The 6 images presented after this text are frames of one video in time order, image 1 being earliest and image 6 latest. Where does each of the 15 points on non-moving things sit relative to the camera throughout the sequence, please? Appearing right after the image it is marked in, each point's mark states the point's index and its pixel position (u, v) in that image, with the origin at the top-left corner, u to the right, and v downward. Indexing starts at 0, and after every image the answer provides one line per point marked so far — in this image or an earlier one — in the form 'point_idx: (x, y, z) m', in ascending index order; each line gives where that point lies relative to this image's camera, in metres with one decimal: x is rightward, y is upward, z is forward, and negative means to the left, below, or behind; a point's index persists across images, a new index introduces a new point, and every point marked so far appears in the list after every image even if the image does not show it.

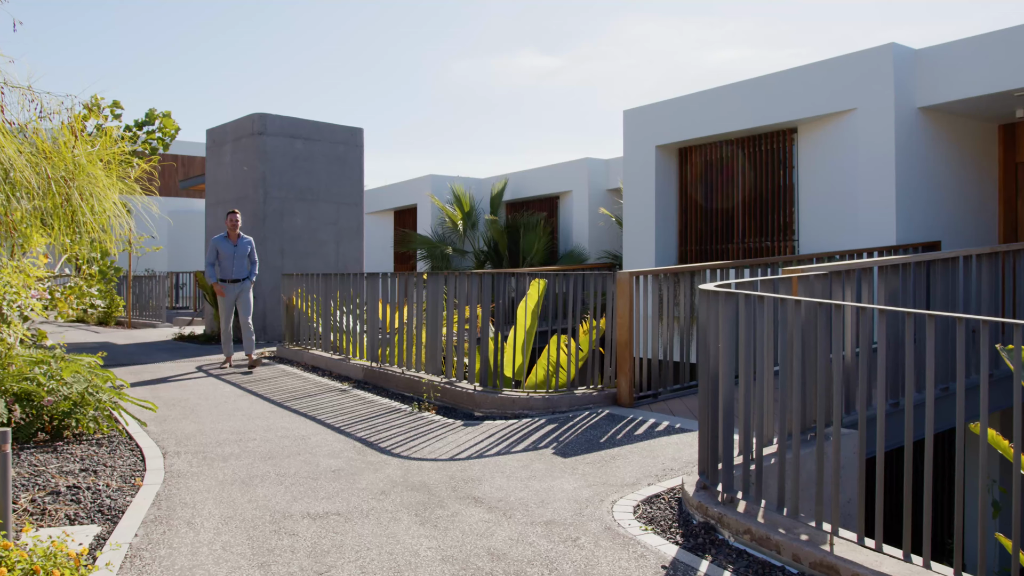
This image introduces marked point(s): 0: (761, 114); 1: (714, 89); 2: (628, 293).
0: (+2.7, +1.9, +9.7) m
1: (+2.3, +2.2, +10.2) m
2: (+0.7, 0.0, +5.8) m
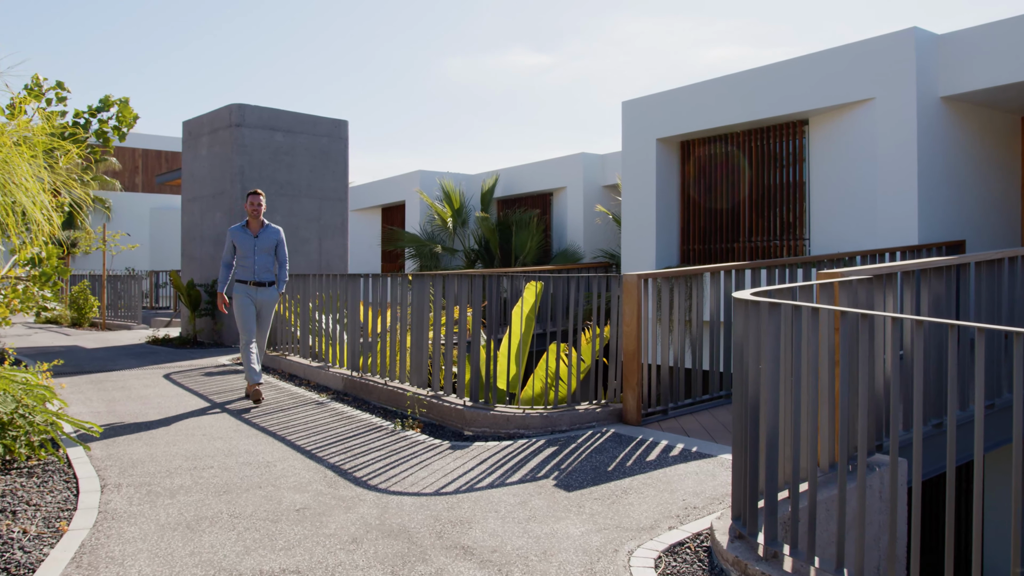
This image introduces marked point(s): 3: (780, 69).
0: (+2.6, +1.8, +9.1) m
1: (+2.2, +2.2, +9.7) m
2: (+0.7, -0.1, +5.2) m
3: (+2.7, +2.2, +9.0) m
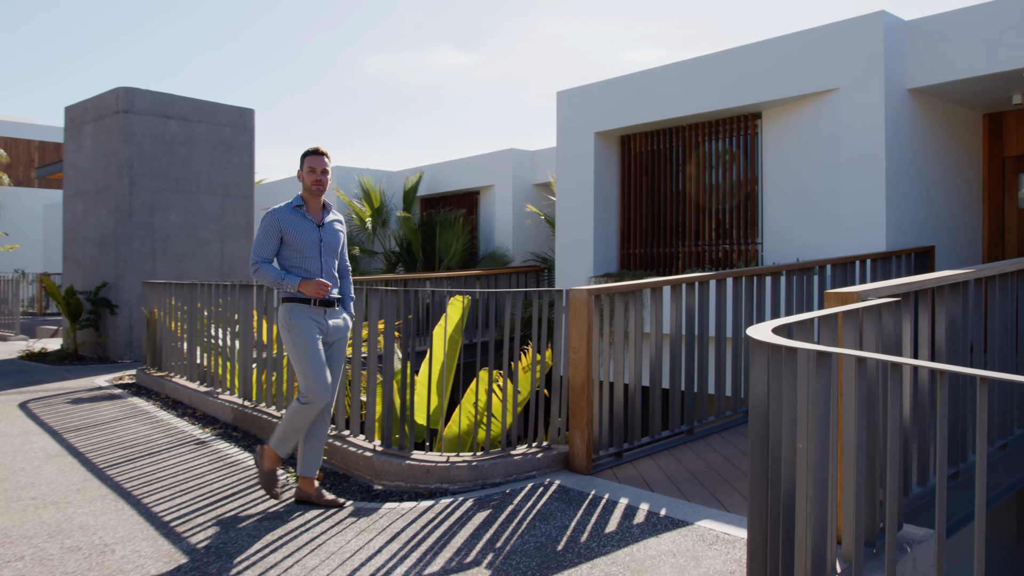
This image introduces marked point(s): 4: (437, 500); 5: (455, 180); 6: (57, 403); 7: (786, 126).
0: (+1.9, +1.7, +8.3) m
1: (+1.5, +2.1, +8.8) m
2: (+0.3, -0.1, +4.3) m
3: (+2.0, +2.1, +8.2) m
4: (-0.3, -0.9, +3.9) m
5: (-1.0, +1.8, +15.4) m
6: (-3.4, -0.9, +6.7) m
7: (+2.4, +1.4, +8.0) m
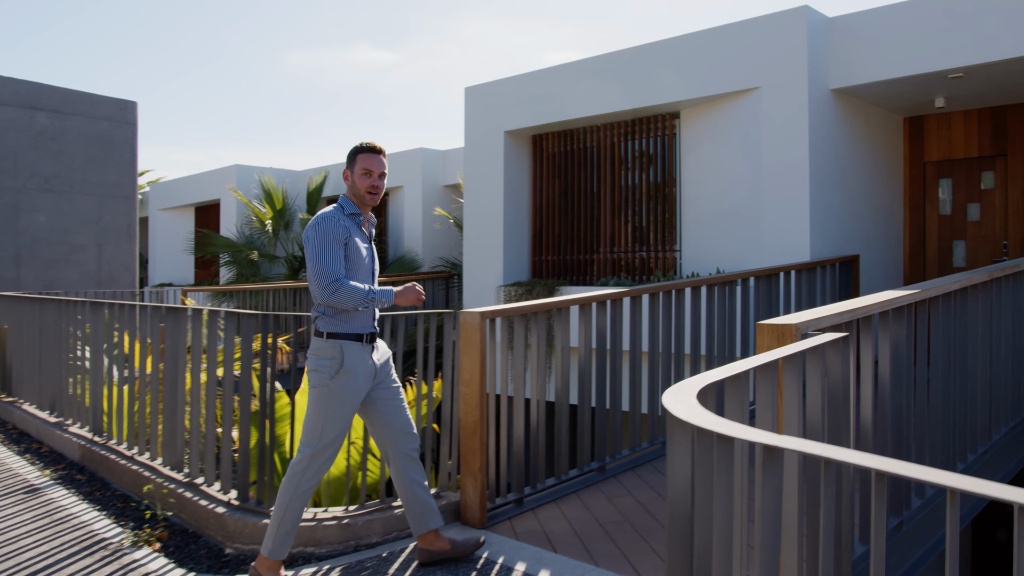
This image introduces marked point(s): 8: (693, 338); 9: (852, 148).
0: (+1.1, +1.7, +7.8) m
1: (+0.6, +2.1, +8.3) m
2: (-0.1, -0.2, +3.6) m
3: (+1.2, +2.0, +7.7) m
4: (-0.8, -1.0, +3.2) m
5: (-2.4, +1.8, +14.6) m
6: (-4.0, -0.9, +5.7) m
7: (+1.6, +1.4, +7.6) m
8: (+1.0, -0.3, +5.0) m
9: (+2.7, +1.1, +7.2) m
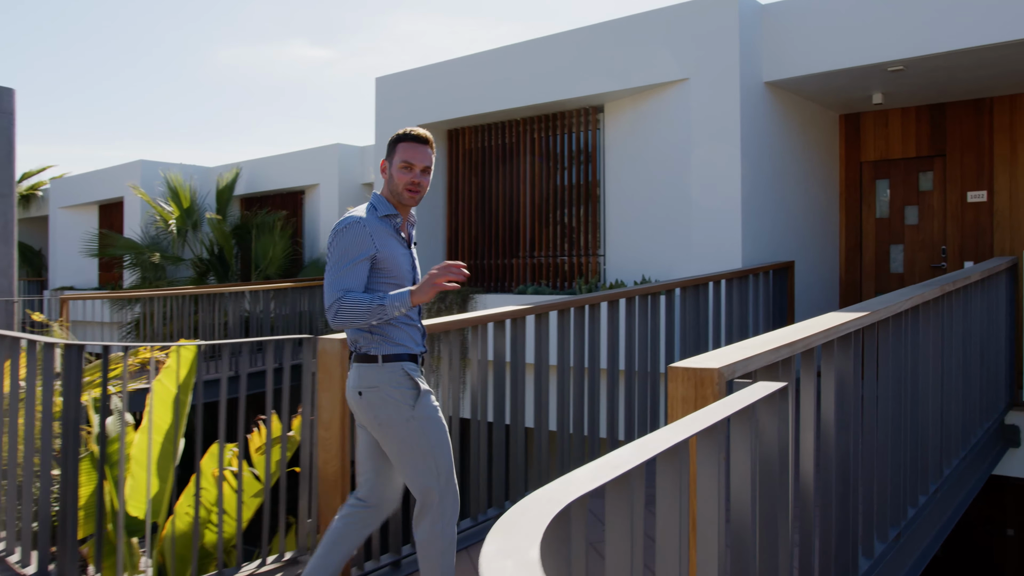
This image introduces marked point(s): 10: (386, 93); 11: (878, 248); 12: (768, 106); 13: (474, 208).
0: (+0.4, +1.6, +7.2) m
1: (-0.2, +2.0, +7.7) m
2: (-0.6, -0.3, +3.0) m
3: (+0.5, +2.0, +7.1) m
4: (-1.2, -1.1, +2.5) m
5: (-3.6, +1.7, +13.7) m
6: (-4.6, -1.0, +4.8) m
7: (+0.9, +1.3, +7.0) m
8: (+0.5, -0.3, +4.4) m
9: (+2.1, +1.1, +6.7) m
10: (-1.2, +1.8, +8.5) m
11: (+3.1, +0.3, +7.7) m
12: (+1.9, +1.3, +6.5) m
13: (-0.3, +0.7, +8.4) m
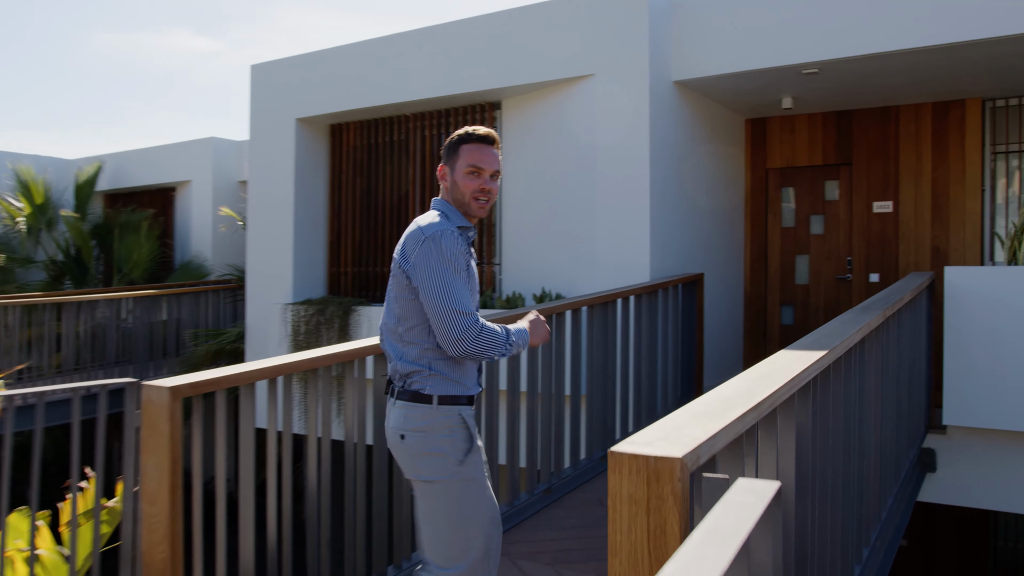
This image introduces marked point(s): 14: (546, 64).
0: (-0.5, +1.5, +6.6) m
1: (-1.0, +1.9, +7.0) m
2: (-0.9, -0.4, +2.3) m
3: (-0.3, +1.9, +6.5) m
4: (-1.4, -1.2, +1.7) m
5: (-5.1, +1.6, +12.6) m
6: (-5.1, -1.1, +3.6) m
7: (+0.1, +1.2, +6.5) m
8: (0.0, -0.4, +3.9) m
9: (+1.3, +1.0, +6.4) m
10: (-2.1, +1.8, +7.7) m
11: (+2.2, +0.2, +7.5) m
12: (+1.1, +1.2, +6.1) m
13: (-1.3, +0.7, +7.7) m
14: (+0.2, +1.5, +6.2) m
